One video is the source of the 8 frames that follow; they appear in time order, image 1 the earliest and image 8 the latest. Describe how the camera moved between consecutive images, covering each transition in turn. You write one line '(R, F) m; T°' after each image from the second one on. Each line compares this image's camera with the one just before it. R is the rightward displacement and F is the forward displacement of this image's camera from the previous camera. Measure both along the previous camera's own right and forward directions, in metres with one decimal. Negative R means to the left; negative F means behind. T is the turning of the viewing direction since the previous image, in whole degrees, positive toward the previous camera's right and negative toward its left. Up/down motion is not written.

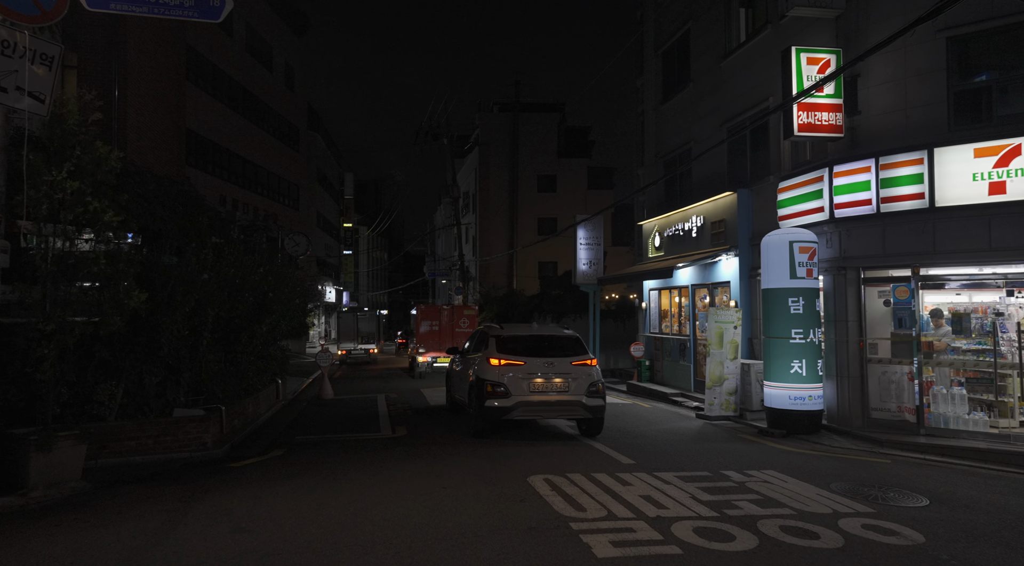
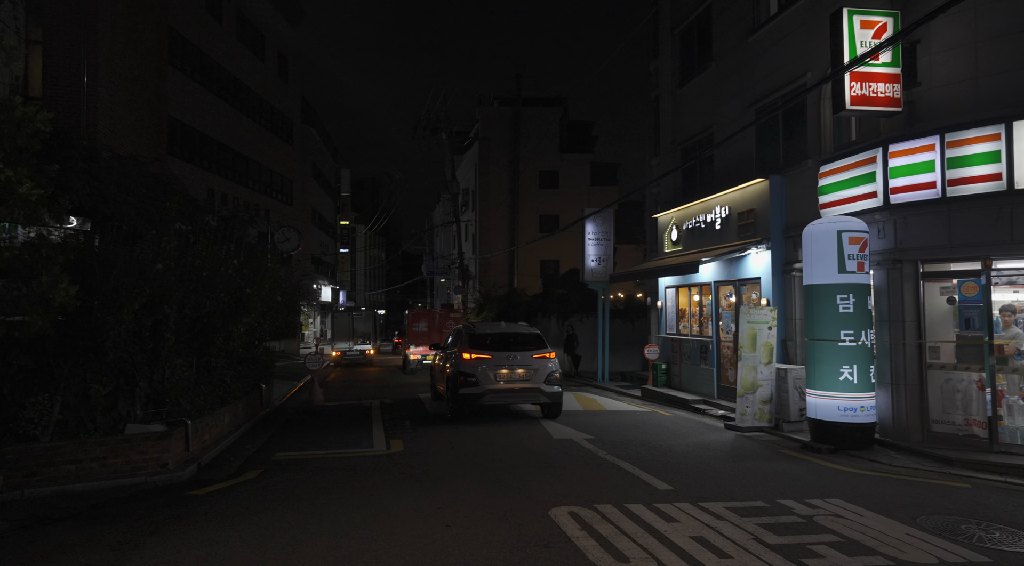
(-0.2, +1.5) m; 0°
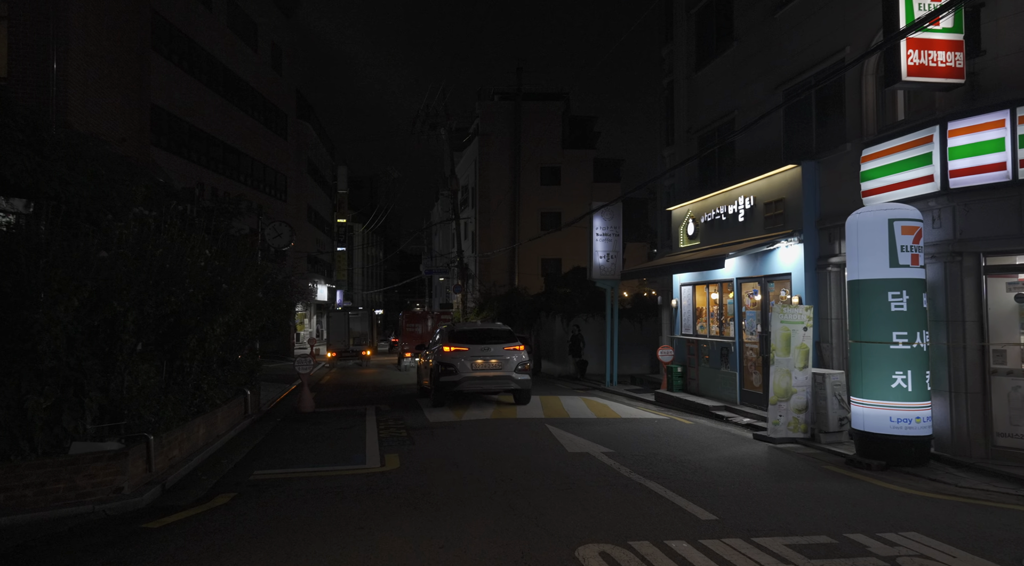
(-0.2, +1.2) m; 0°
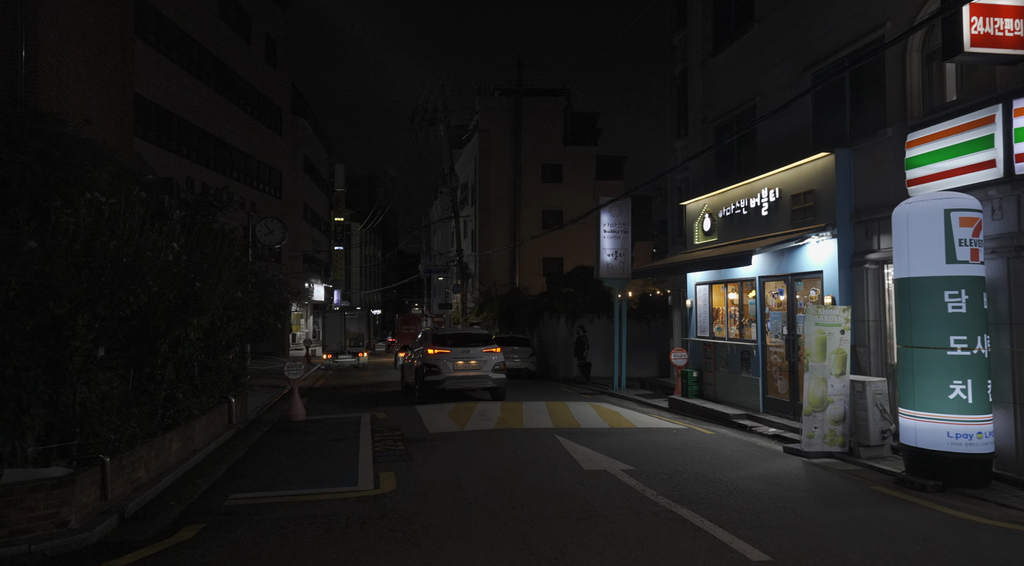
(-0.1, +1.1) m; 0°
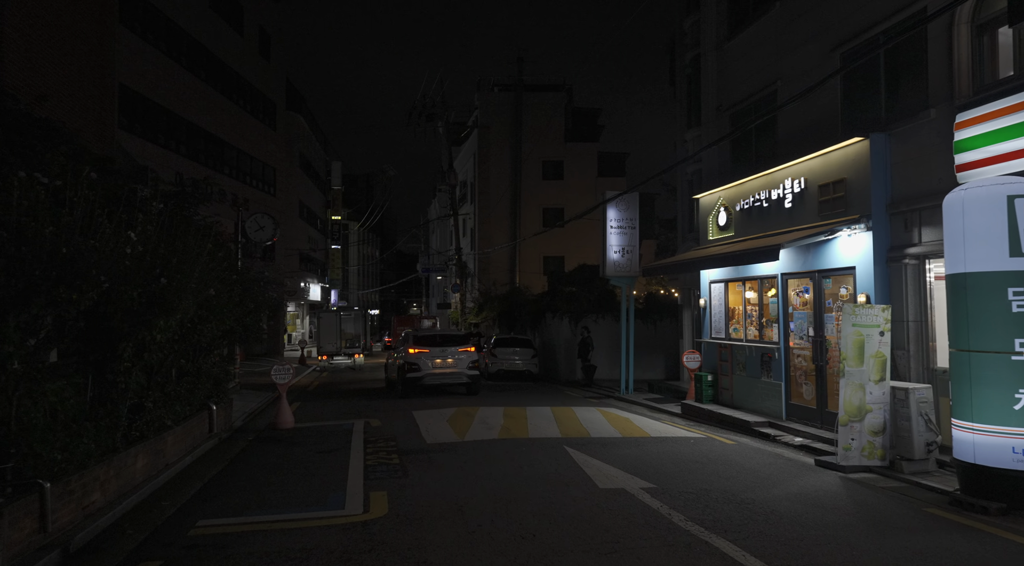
(-0.1, +1.0) m; 0°
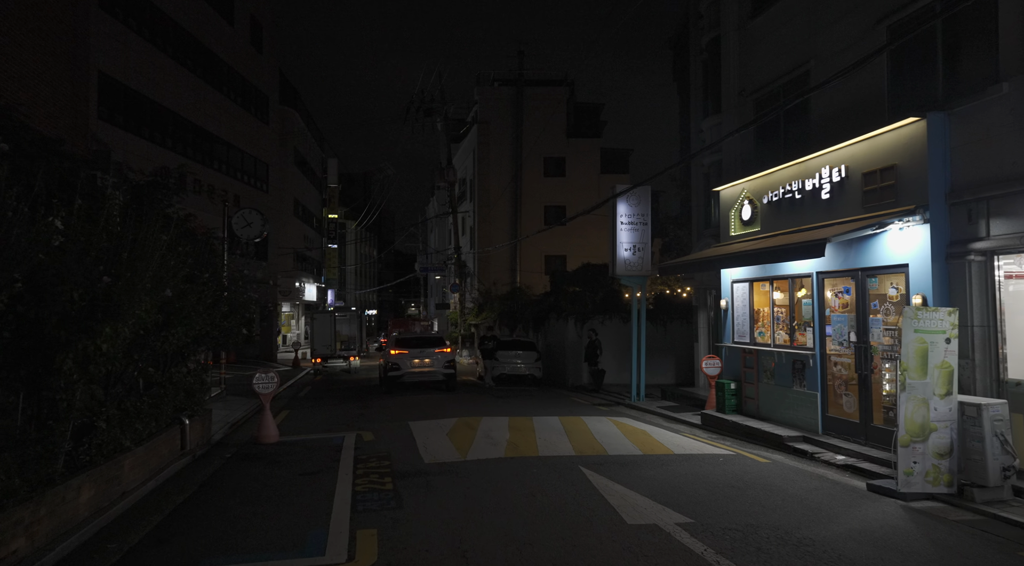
(-0.1, +1.3) m; 0°
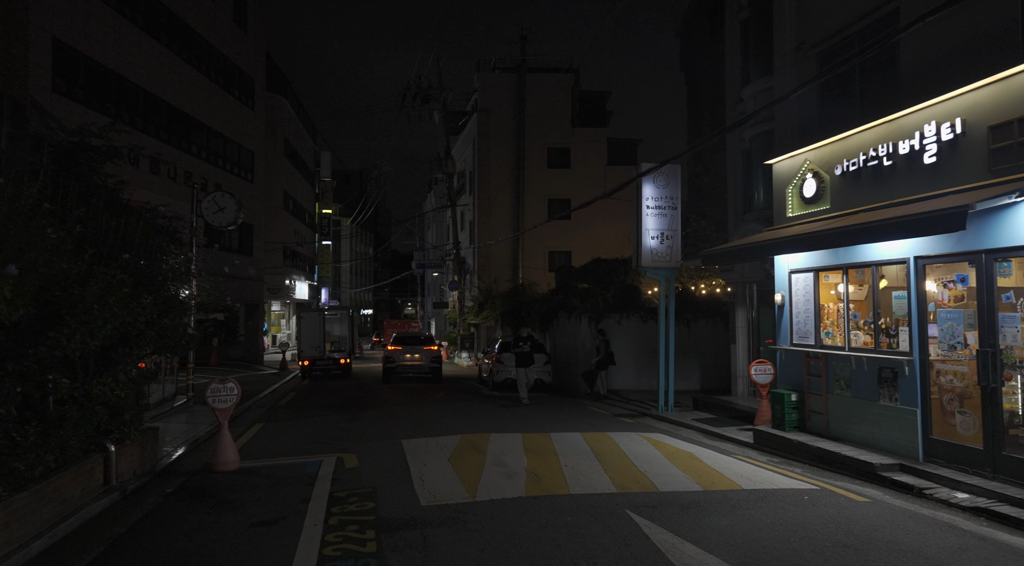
(-0.3, +2.5) m; 0°
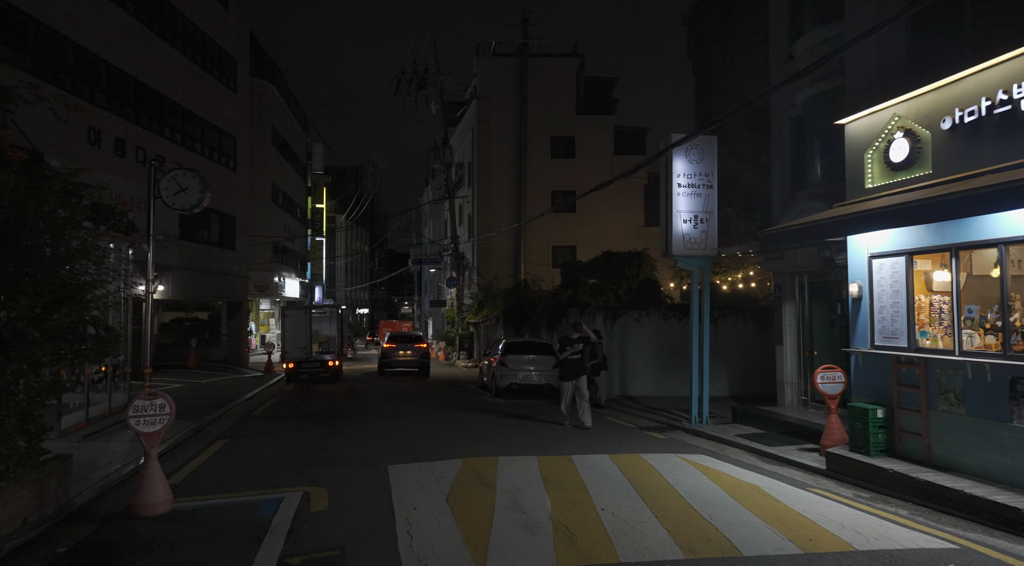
(-0.2, +2.4) m; 0°
